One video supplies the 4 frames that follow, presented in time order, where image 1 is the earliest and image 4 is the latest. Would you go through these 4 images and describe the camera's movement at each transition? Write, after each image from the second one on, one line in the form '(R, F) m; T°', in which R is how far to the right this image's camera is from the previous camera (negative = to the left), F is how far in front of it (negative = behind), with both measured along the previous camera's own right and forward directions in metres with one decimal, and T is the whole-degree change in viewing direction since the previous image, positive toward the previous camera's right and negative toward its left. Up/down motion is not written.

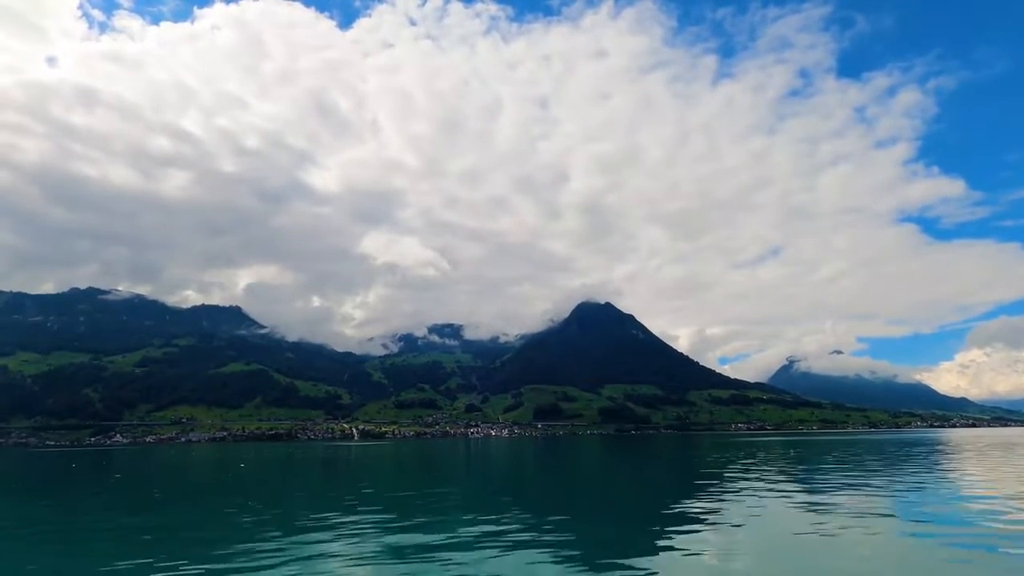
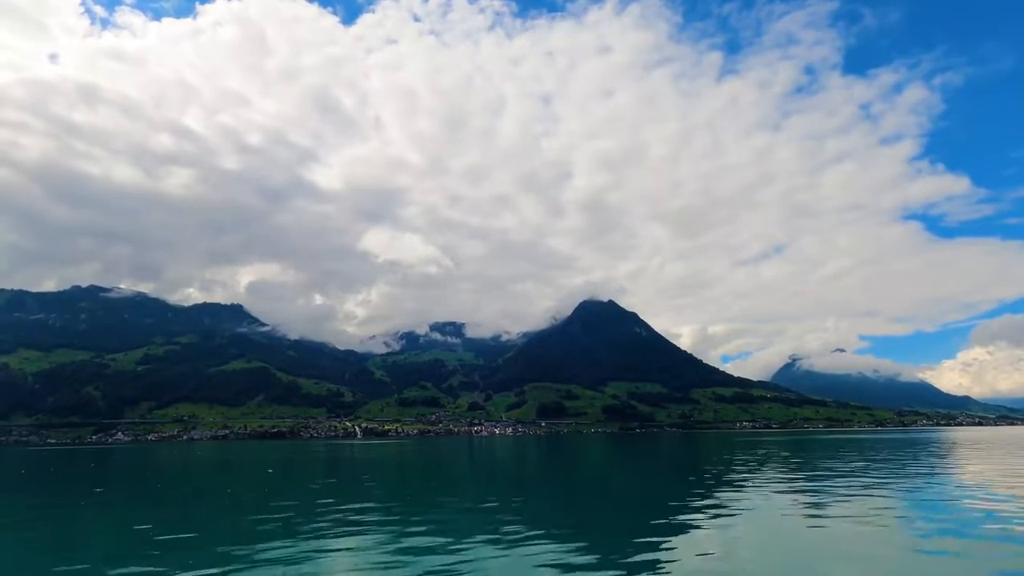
(-0.7, +1.3) m; 0°
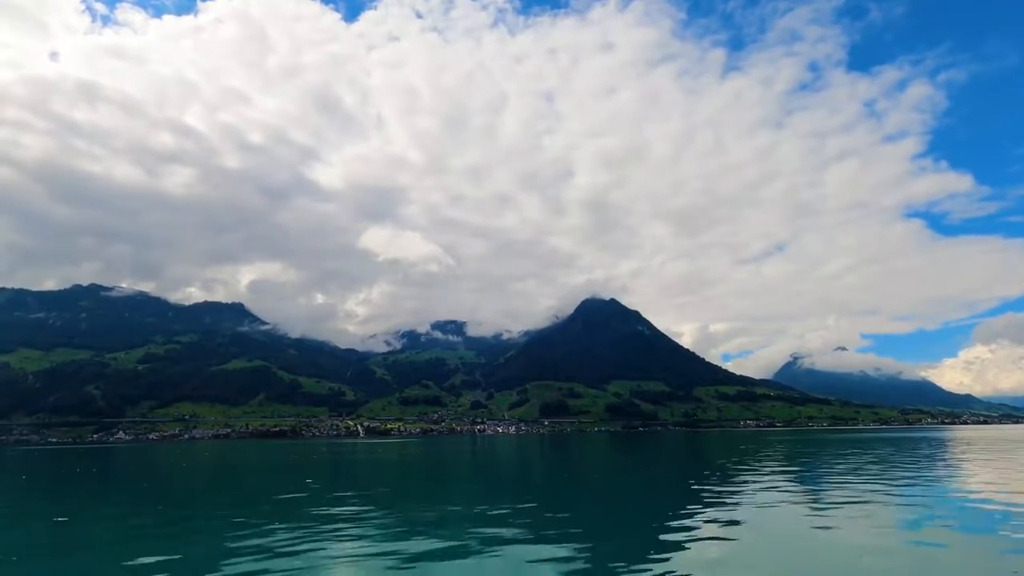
(-0.6, +1.2) m; 0°
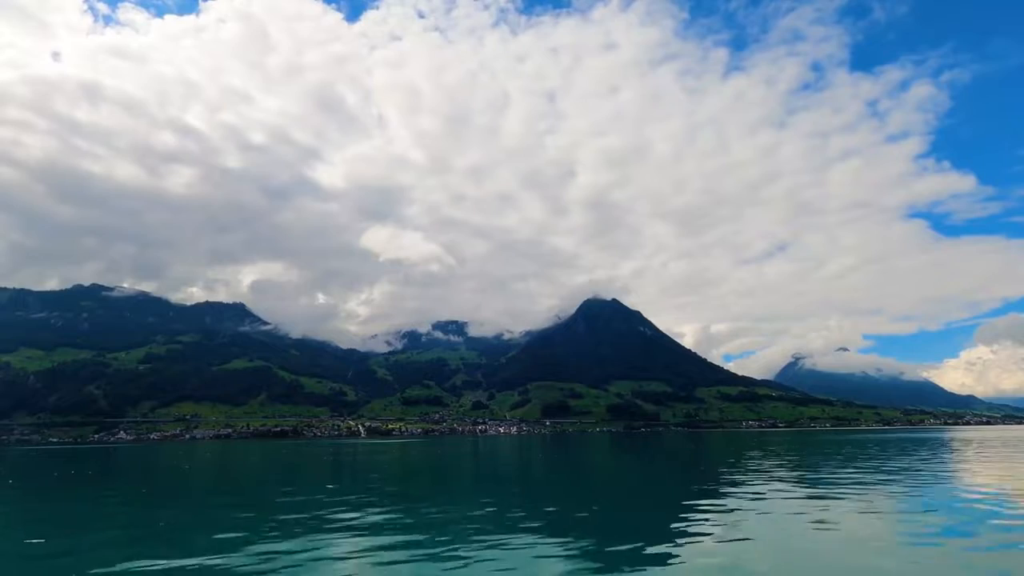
(-0.1, +0.5) m; 0°
